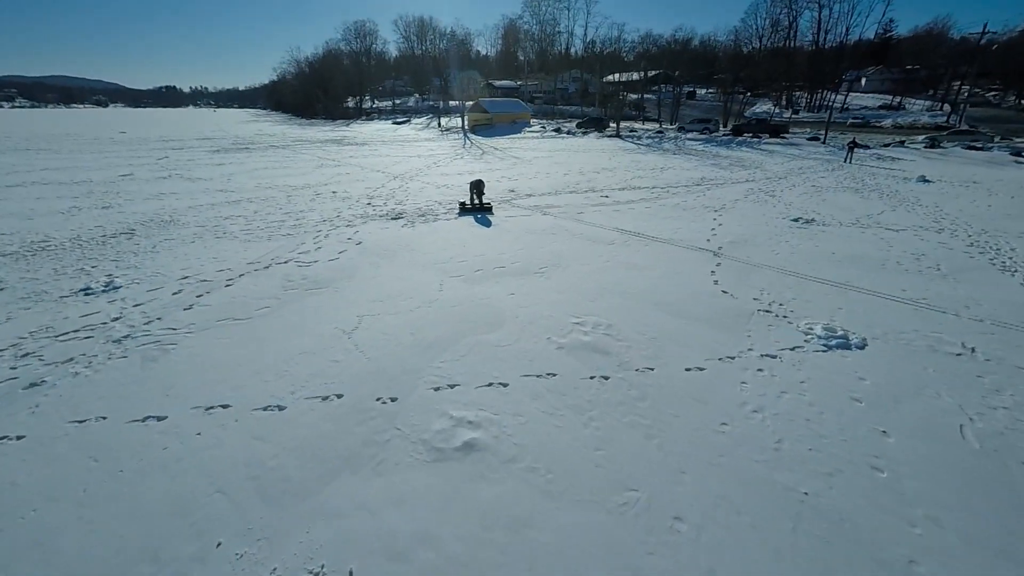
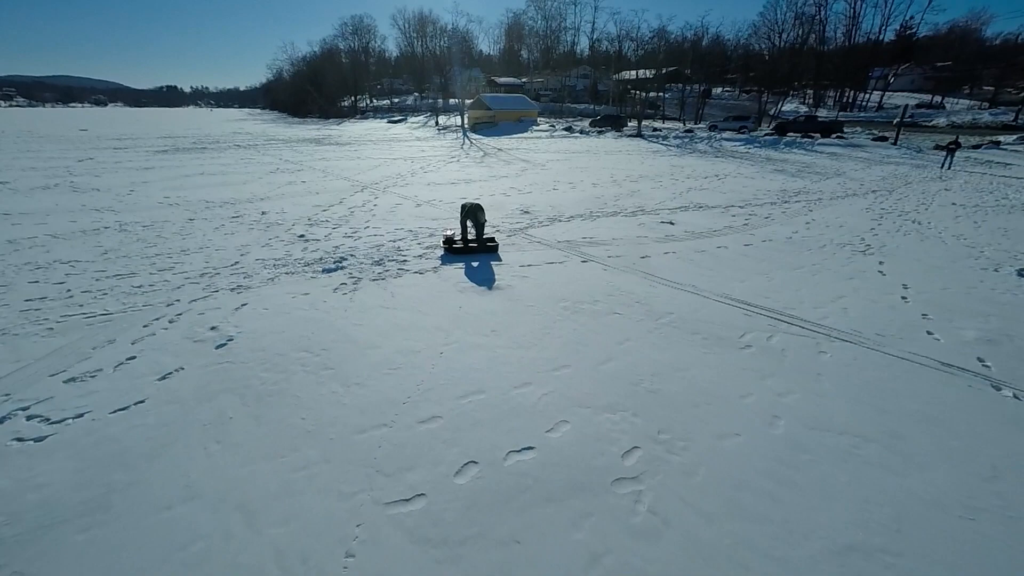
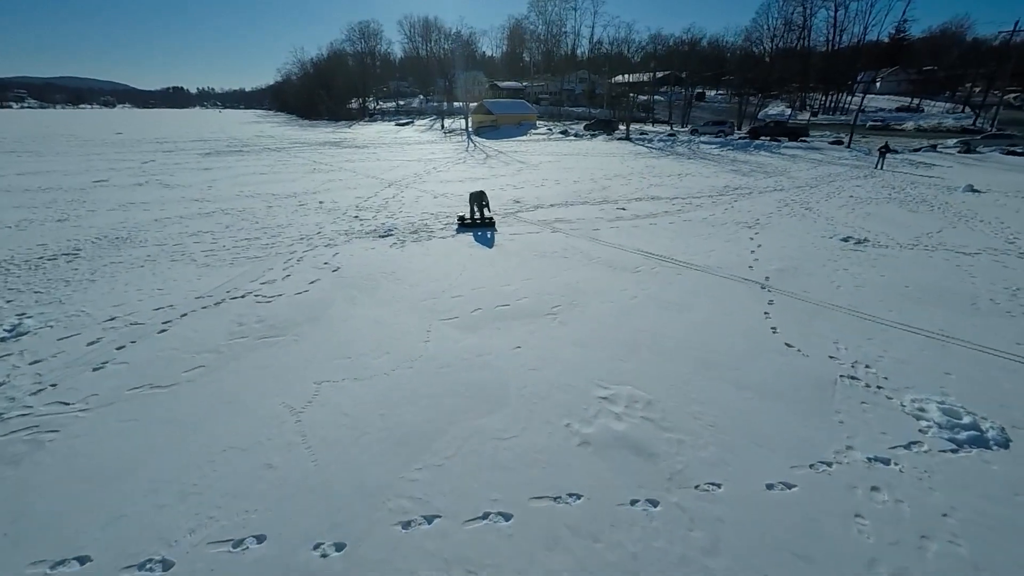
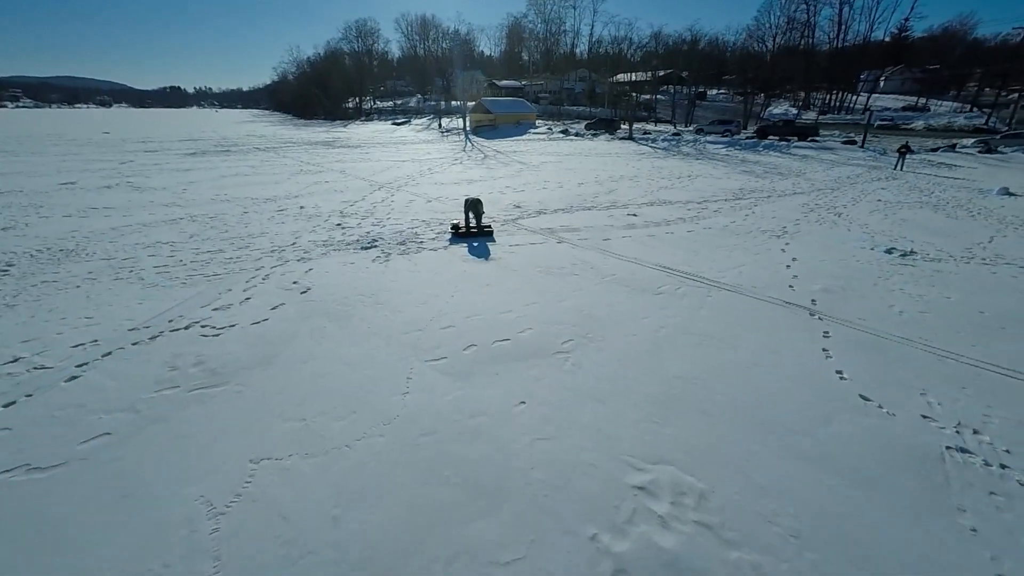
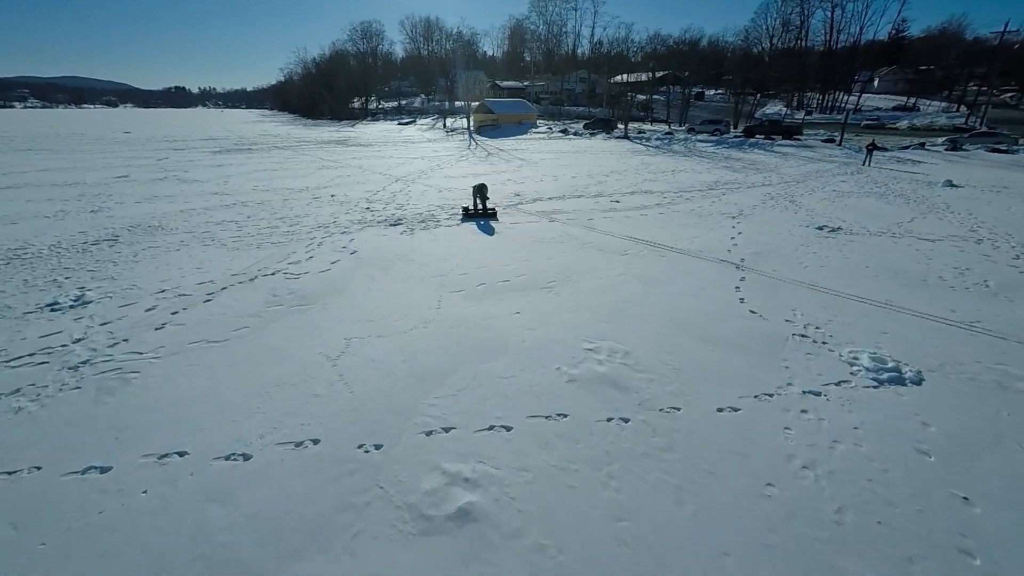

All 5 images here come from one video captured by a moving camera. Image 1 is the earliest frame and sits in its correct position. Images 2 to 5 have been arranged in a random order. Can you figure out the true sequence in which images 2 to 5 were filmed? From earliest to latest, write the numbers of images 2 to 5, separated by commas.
5, 3, 4, 2
